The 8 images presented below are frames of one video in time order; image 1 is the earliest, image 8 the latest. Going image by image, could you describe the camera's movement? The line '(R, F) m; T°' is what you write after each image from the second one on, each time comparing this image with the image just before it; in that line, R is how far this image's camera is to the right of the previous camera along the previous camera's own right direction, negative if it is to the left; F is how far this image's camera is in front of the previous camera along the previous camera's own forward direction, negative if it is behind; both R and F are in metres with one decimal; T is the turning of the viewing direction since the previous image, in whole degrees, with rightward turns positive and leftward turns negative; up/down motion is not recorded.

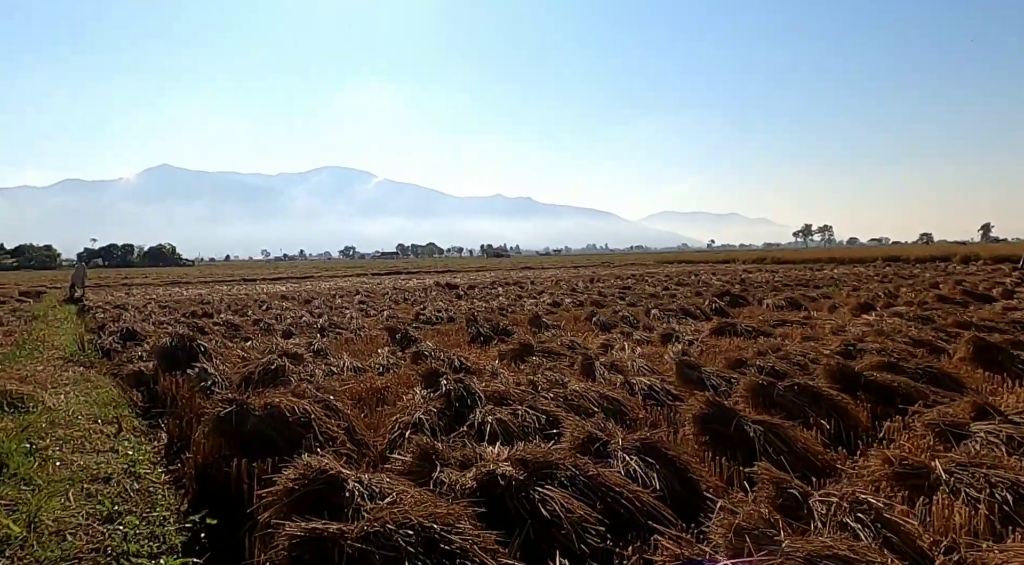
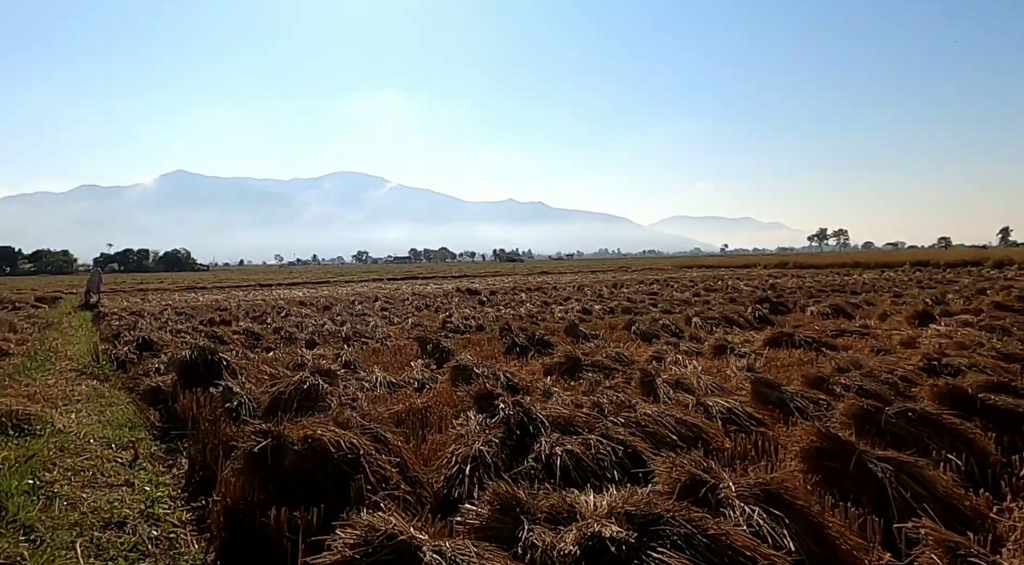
(-0.4, +0.8) m; -1°
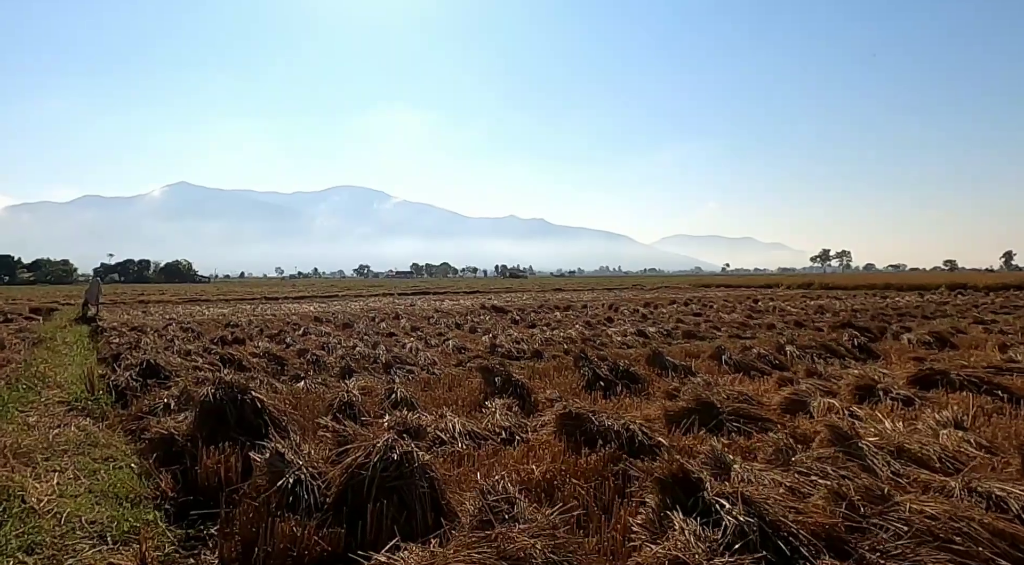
(-1.2, +2.0) m; 0°
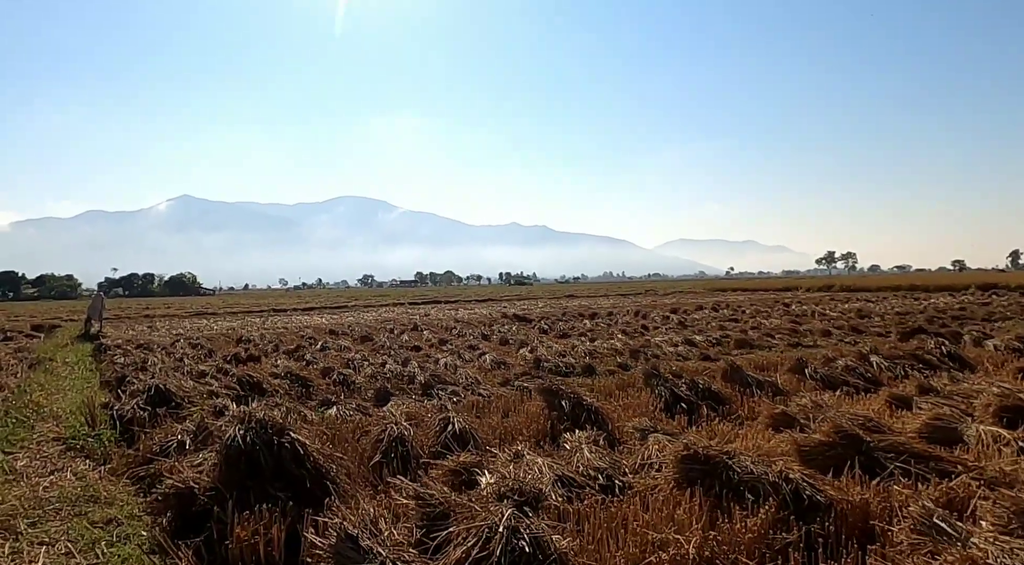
(-0.7, +1.3) m; 0°
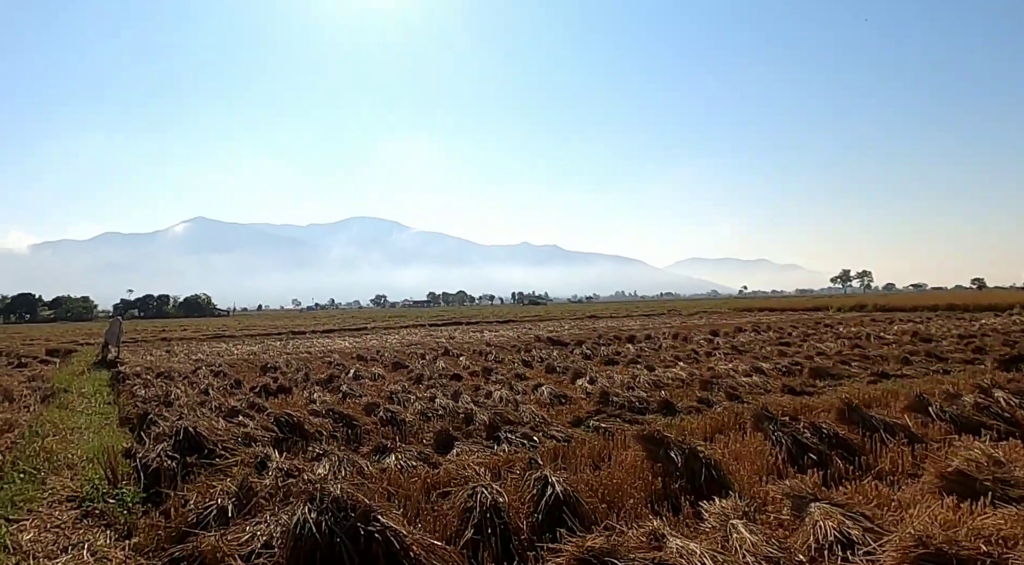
(-0.8, +1.3) m; -1°
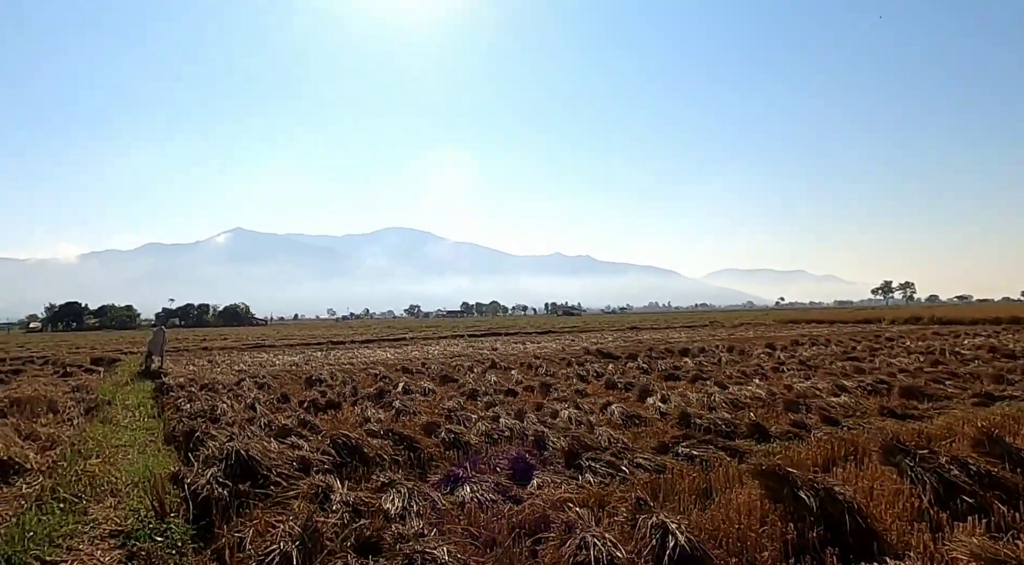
(-0.6, +0.9) m; -3°
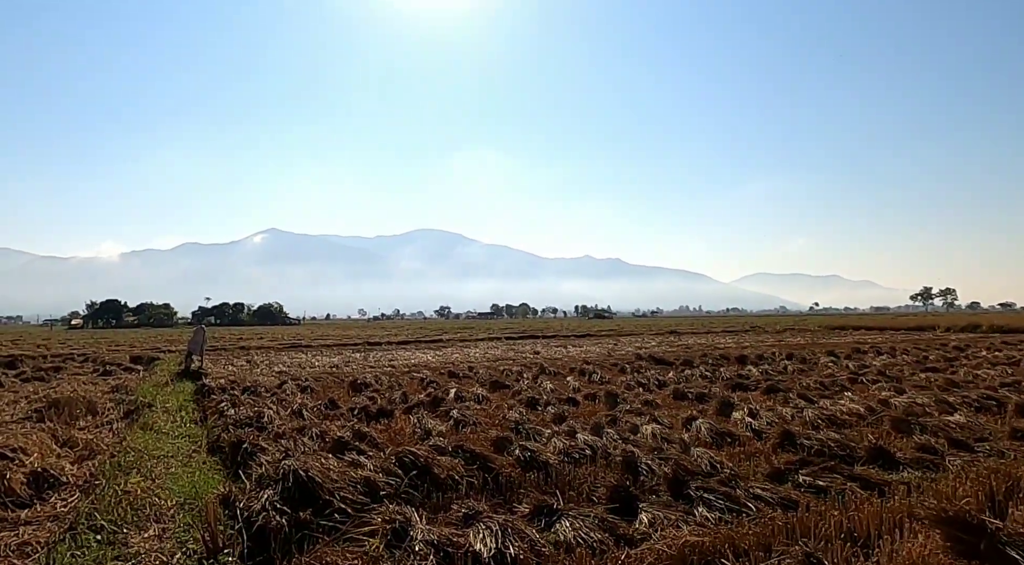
(-0.7, +1.0) m; -2°
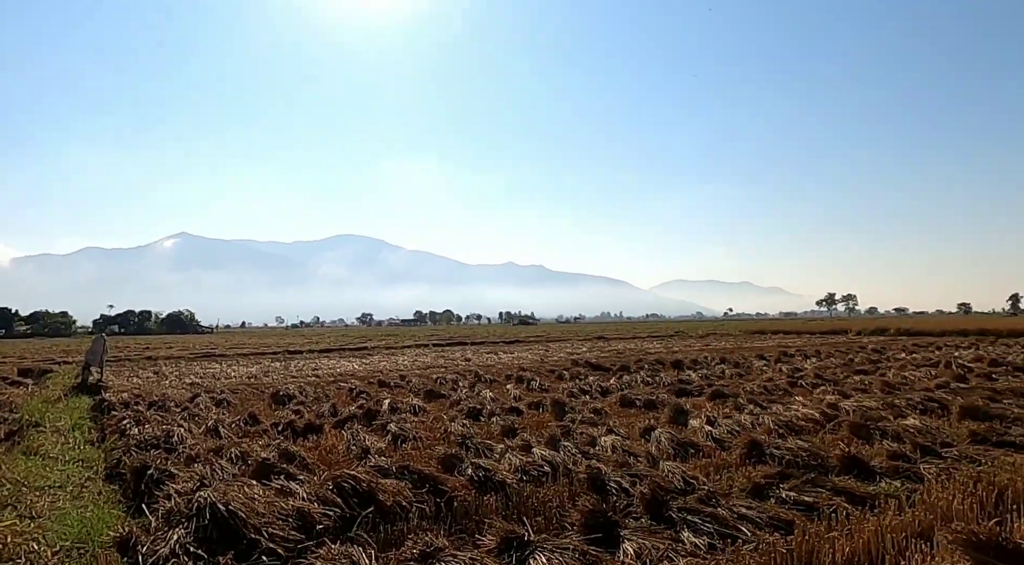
(-0.3, +0.9) m; +6°
